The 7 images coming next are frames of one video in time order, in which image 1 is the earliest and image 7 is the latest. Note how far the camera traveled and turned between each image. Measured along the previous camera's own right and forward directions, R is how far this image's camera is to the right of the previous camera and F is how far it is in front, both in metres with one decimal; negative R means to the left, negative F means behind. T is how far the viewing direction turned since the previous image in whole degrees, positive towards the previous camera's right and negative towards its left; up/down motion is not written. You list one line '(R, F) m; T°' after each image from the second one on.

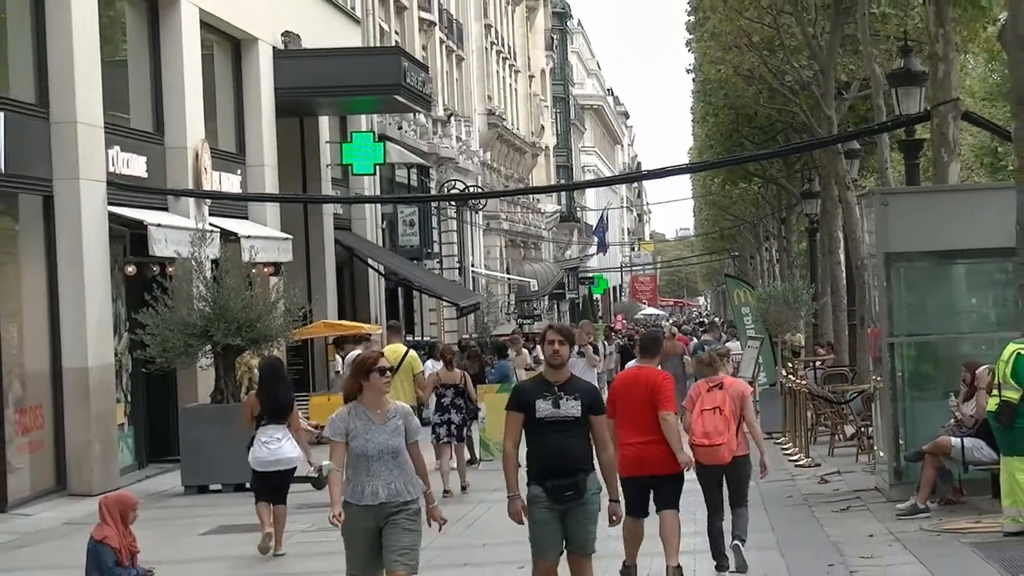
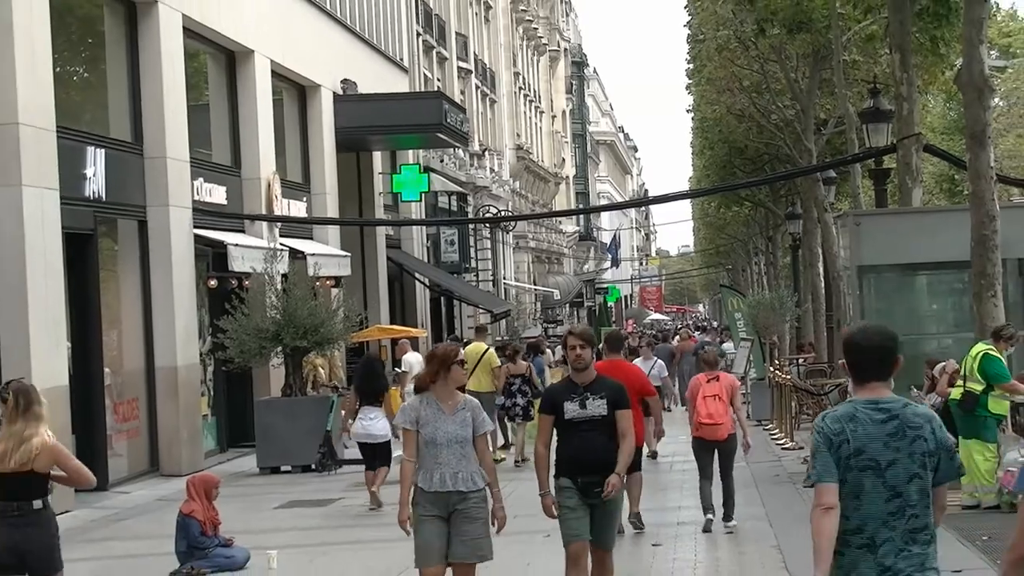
(-0.1, -2.7) m; -1°
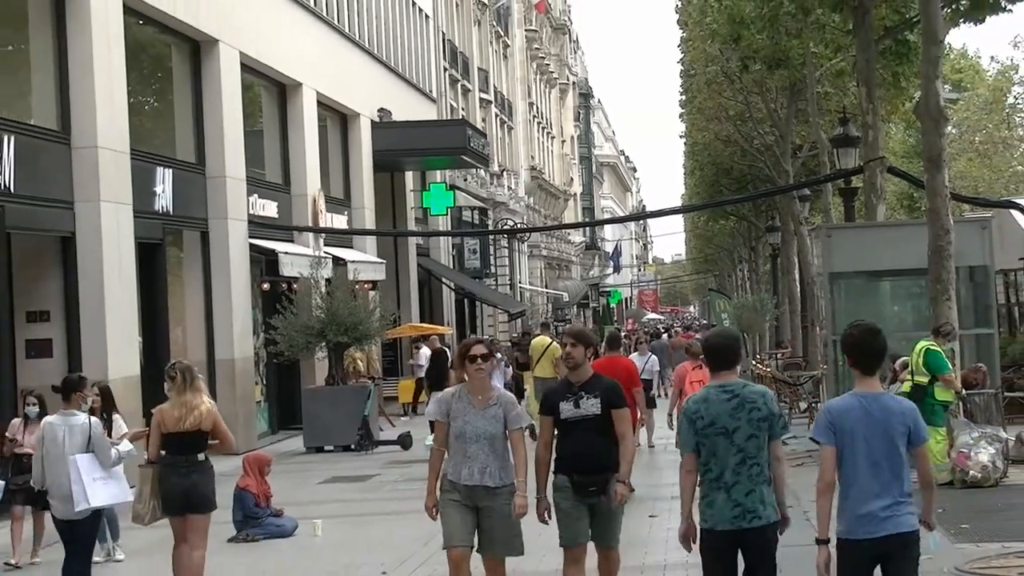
(-0.1, -2.7) m; 0°
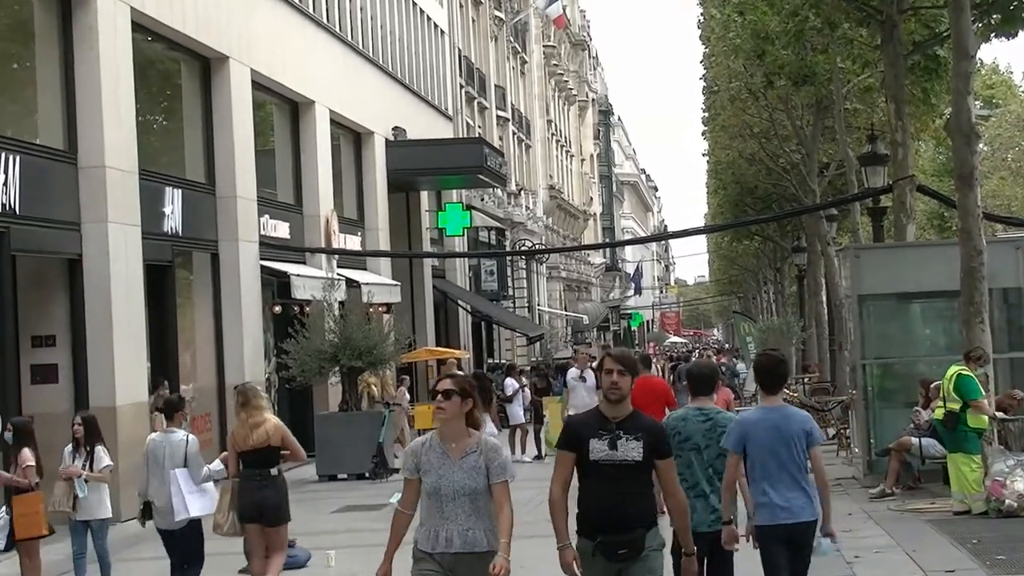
(-0.1, +0.6) m; -1°
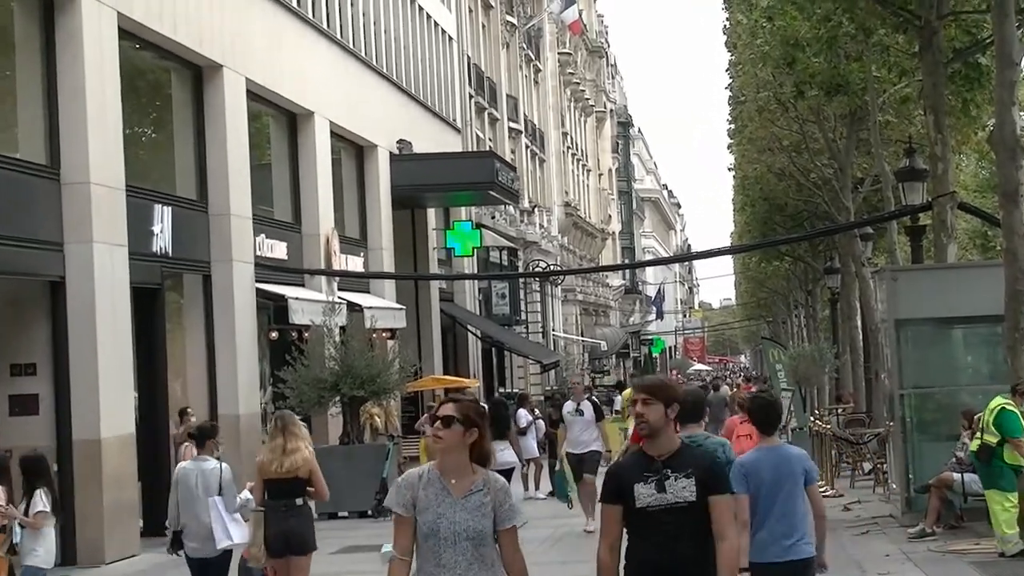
(-0.2, +1.3) m; 0°
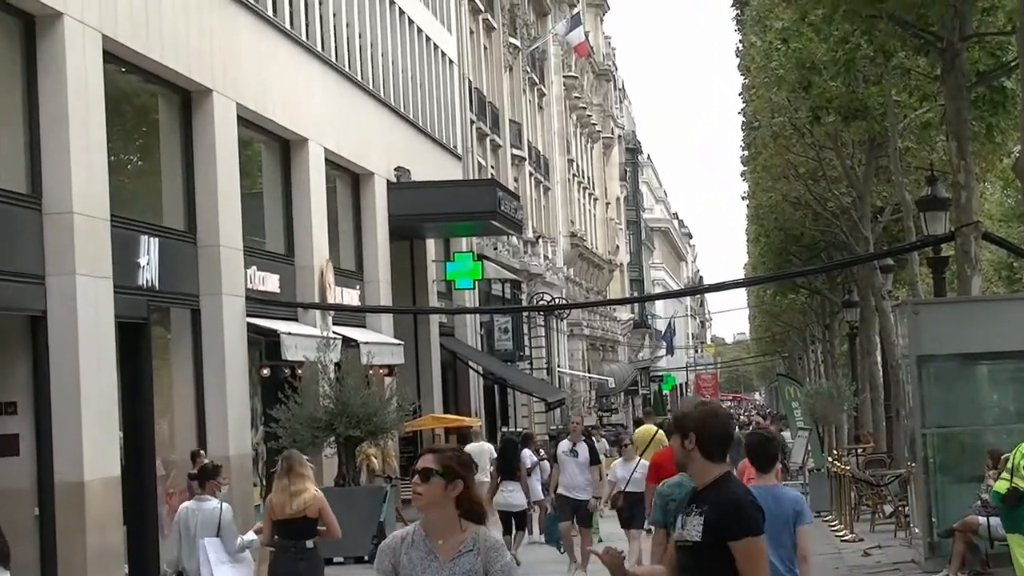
(-0.1, +0.9) m; 0°
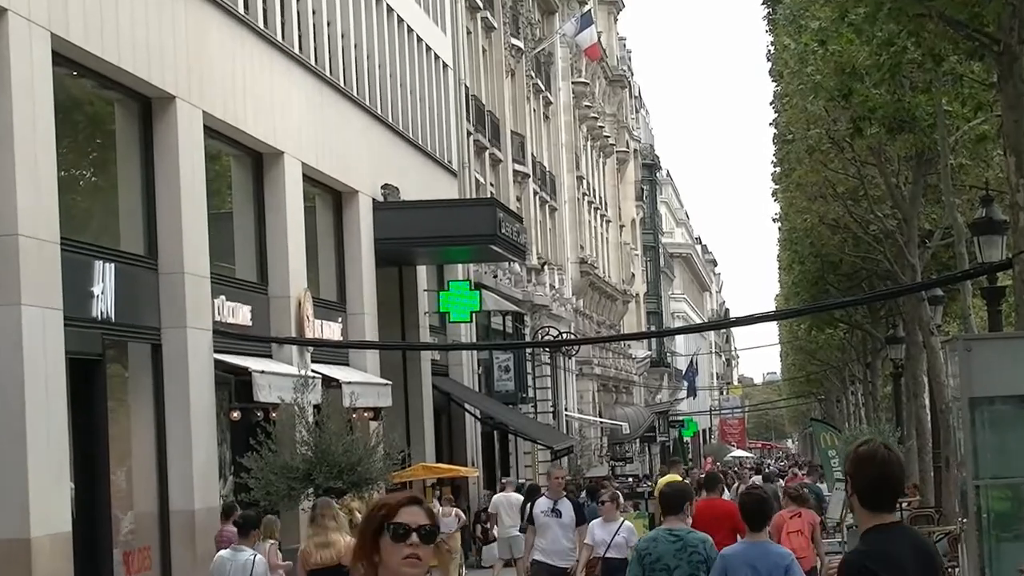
(-0.1, +2.1) m; 0°
